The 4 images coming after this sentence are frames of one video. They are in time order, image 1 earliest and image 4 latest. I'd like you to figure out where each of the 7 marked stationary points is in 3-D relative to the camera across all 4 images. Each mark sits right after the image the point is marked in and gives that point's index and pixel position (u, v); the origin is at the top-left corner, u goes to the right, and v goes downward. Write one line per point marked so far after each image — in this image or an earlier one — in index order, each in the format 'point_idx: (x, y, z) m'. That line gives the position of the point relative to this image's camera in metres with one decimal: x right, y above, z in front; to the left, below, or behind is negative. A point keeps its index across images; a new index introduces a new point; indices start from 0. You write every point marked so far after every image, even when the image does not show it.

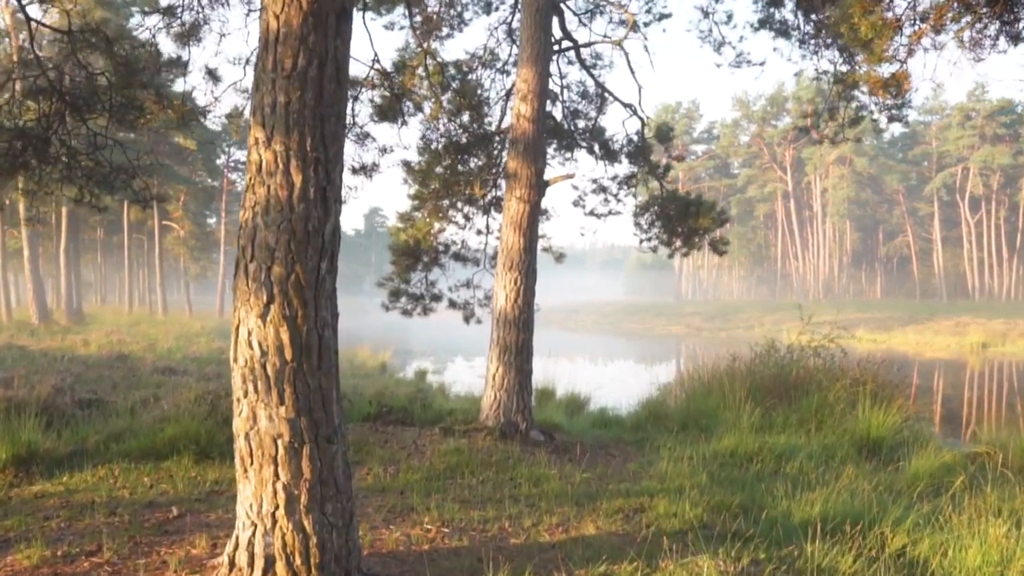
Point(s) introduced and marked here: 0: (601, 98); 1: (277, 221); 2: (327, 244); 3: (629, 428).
0: (+1.2, +2.5, +9.8) m
1: (-0.9, +0.3, +3.0) m
2: (-0.8, +0.2, +3.1) m
3: (+1.5, -1.7, +9.5) m
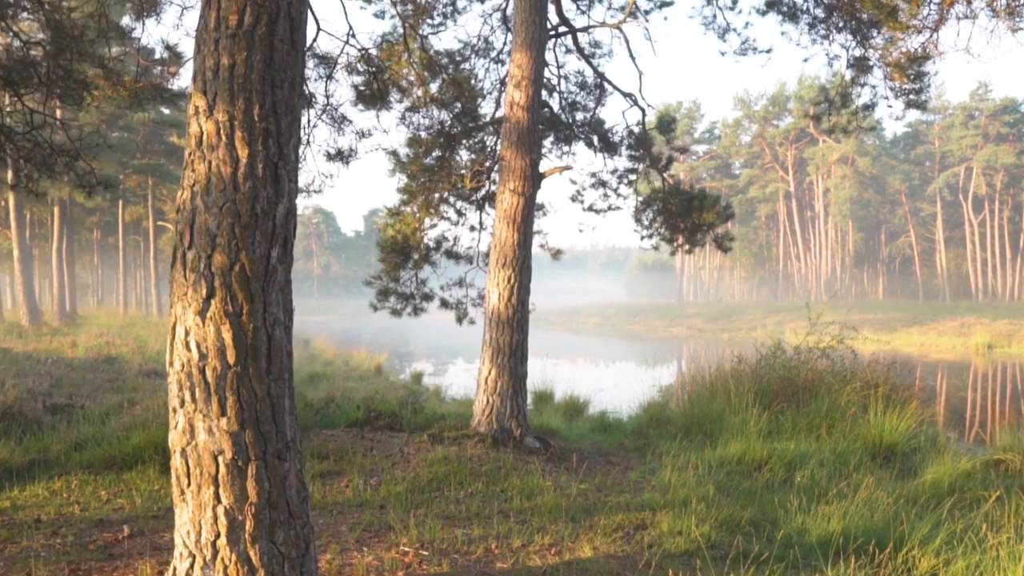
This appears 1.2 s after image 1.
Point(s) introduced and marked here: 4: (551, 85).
0: (+1.1, +2.5, +9.4) m
1: (-1.0, +0.3, +2.6) m
2: (-0.8, +0.2, +2.7) m
3: (+1.4, -1.7, +9.0) m
4: (+0.5, +2.4, +9.1) m
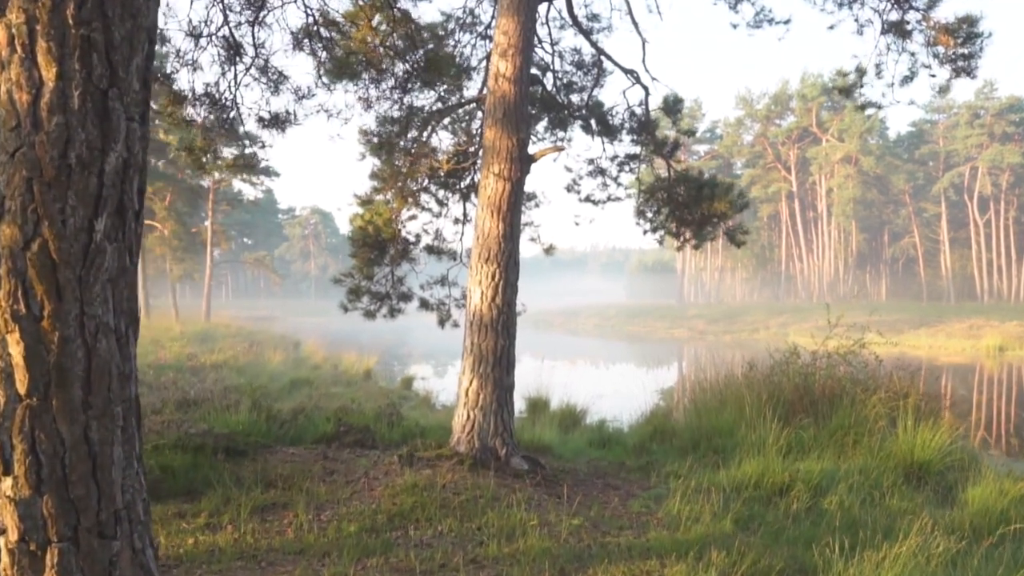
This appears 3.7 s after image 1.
0: (+1.0, +2.5, +8.5) m
1: (-1.1, +0.3, +1.7) m
2: (-1.0, +0.2, +1.8) m
3: (+1.3, -1.7, +8.1) m
4: (+0.3, +2.5, +8.3) m
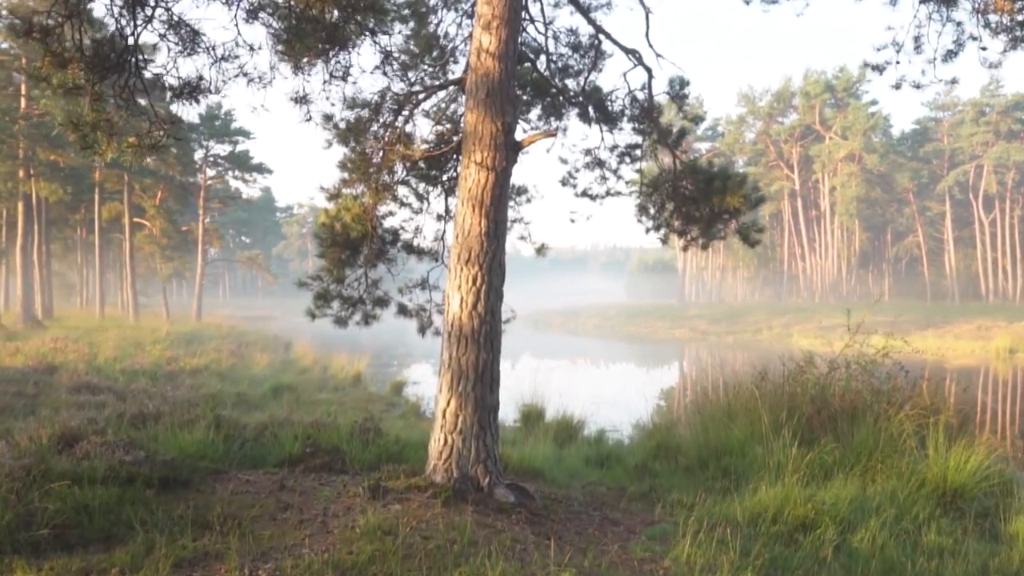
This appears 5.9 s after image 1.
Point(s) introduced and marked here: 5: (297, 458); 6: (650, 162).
0: (+0.9, +2.4, +7.7) m
1: (-1.3, +0.3, +0.9) m
2: (-1.1, +0.2, +1.0) m
3: (+1.2, -1.8, +7.4) m
4: (+0.2, +2.4, +7.5) m
5: (-1.8, -1.4, +6.2) m
6: (+1.4, +1.3, +7.7) m
